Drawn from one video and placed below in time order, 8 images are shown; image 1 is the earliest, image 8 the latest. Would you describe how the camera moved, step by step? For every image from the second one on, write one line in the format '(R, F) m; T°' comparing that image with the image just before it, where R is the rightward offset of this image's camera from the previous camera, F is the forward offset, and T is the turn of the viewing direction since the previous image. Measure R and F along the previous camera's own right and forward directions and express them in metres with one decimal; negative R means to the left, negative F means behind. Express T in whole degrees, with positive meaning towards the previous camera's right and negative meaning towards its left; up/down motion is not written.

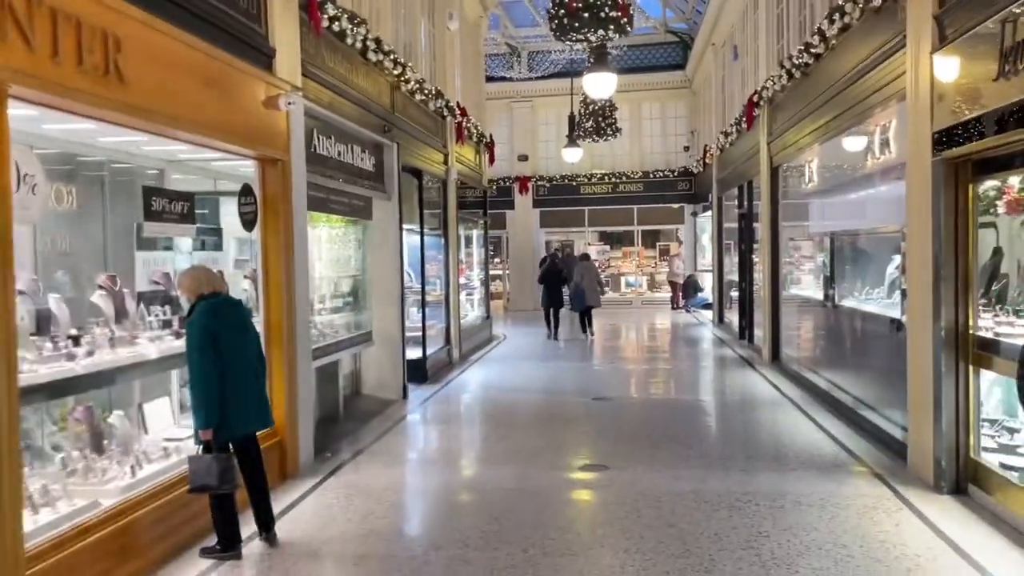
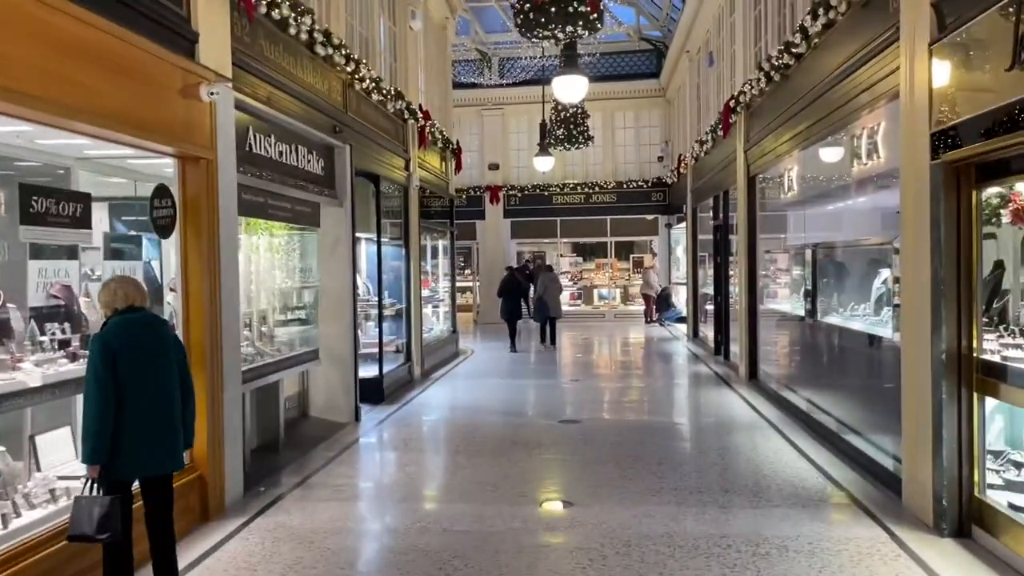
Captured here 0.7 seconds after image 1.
(+0.1, +0.5) m; +2°
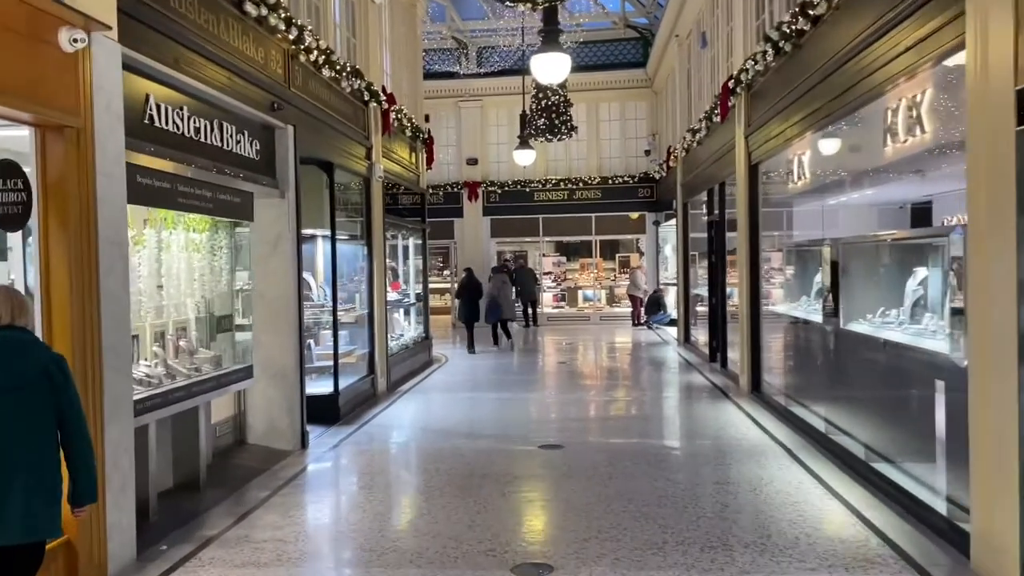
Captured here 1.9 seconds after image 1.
(+0.1, +1.0) m; +1°
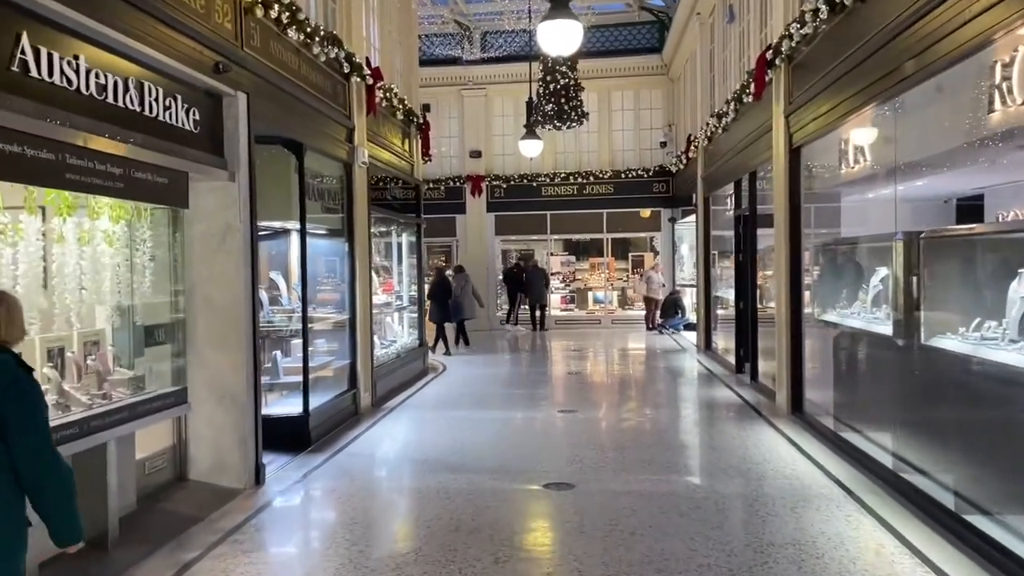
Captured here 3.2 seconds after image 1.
(+0.1, +1.1) m; -1°
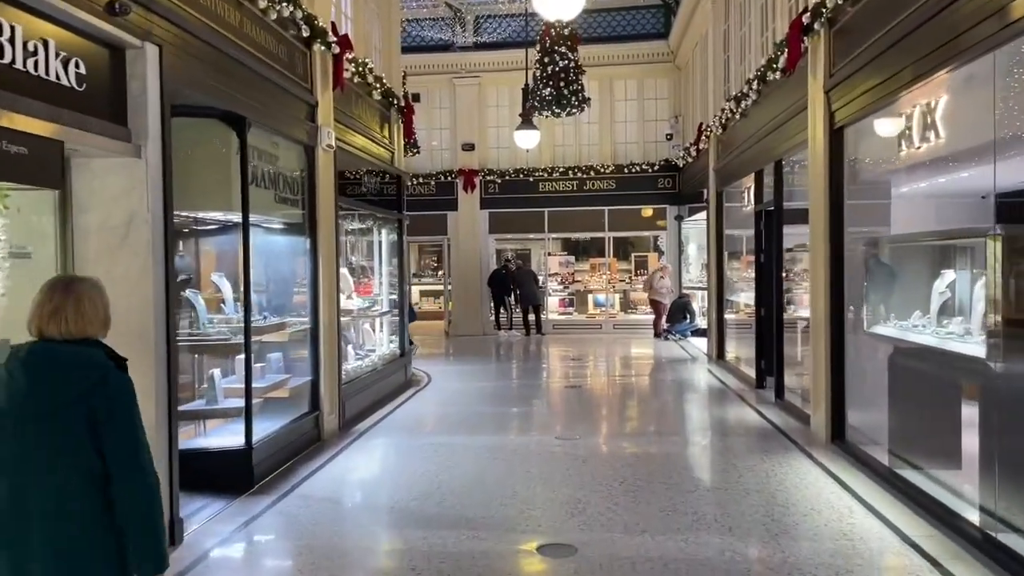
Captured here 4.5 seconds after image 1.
(+0.1, +1.0) m; 0°
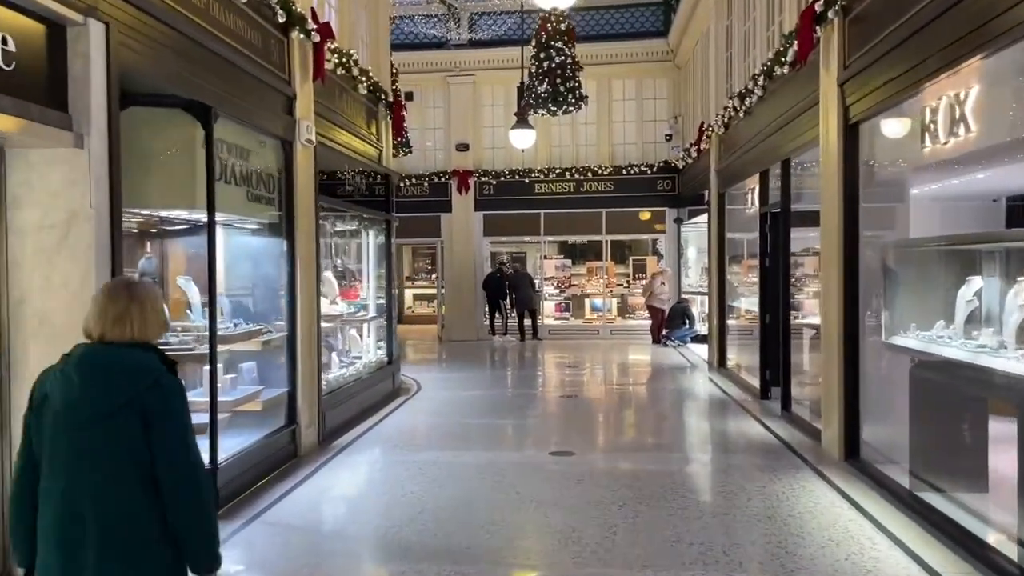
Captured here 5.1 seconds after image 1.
(0.0, +0.4) m; 0°
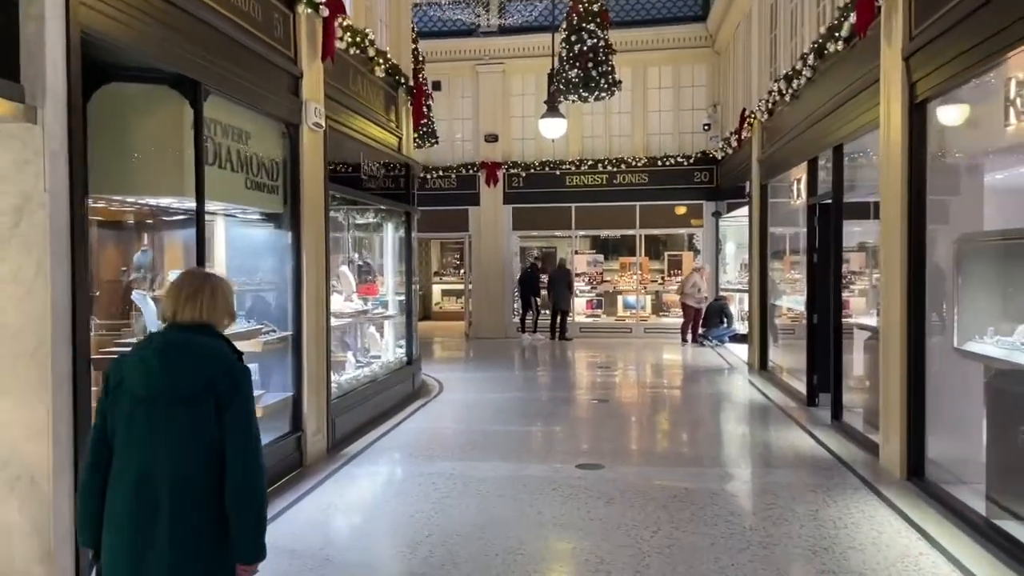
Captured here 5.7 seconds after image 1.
(+0.1, +0.5) m; -2°
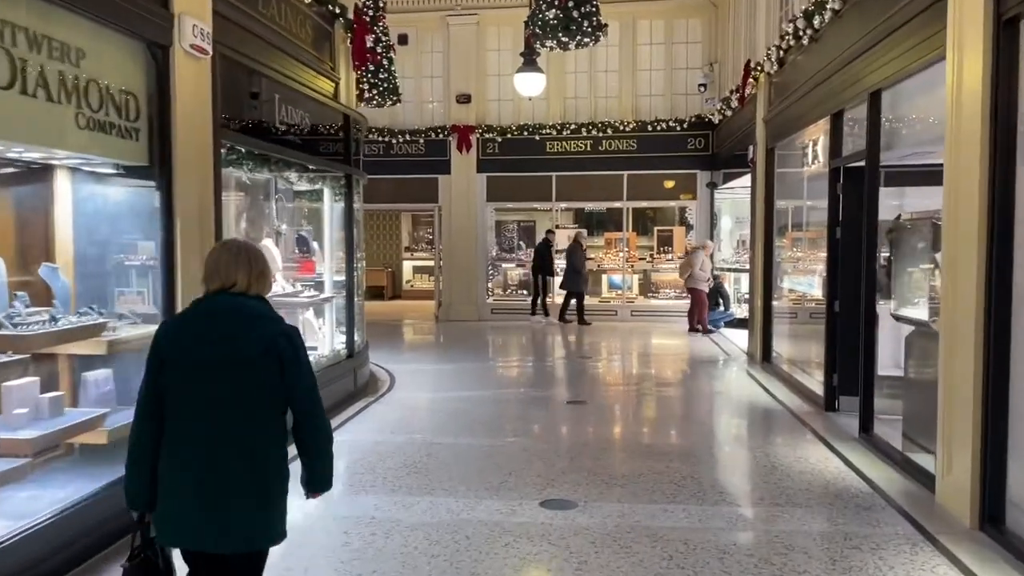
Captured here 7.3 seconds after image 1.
(+0.2, +1.3) m; +1°
